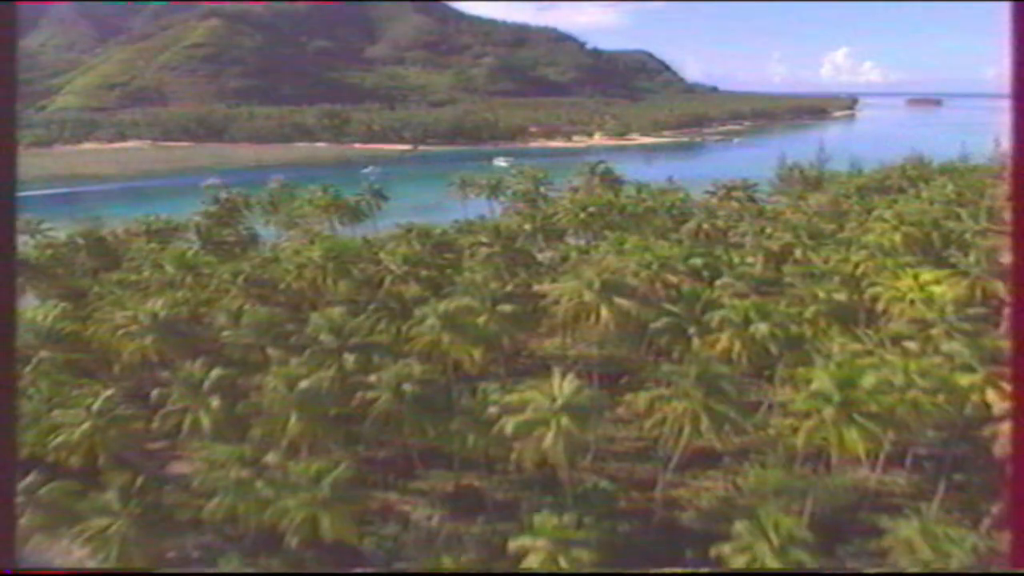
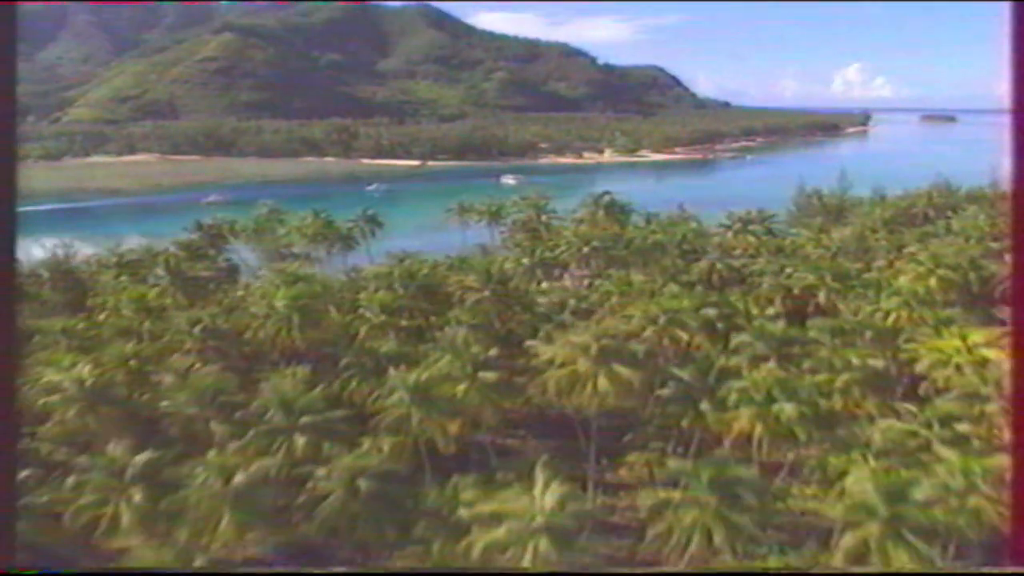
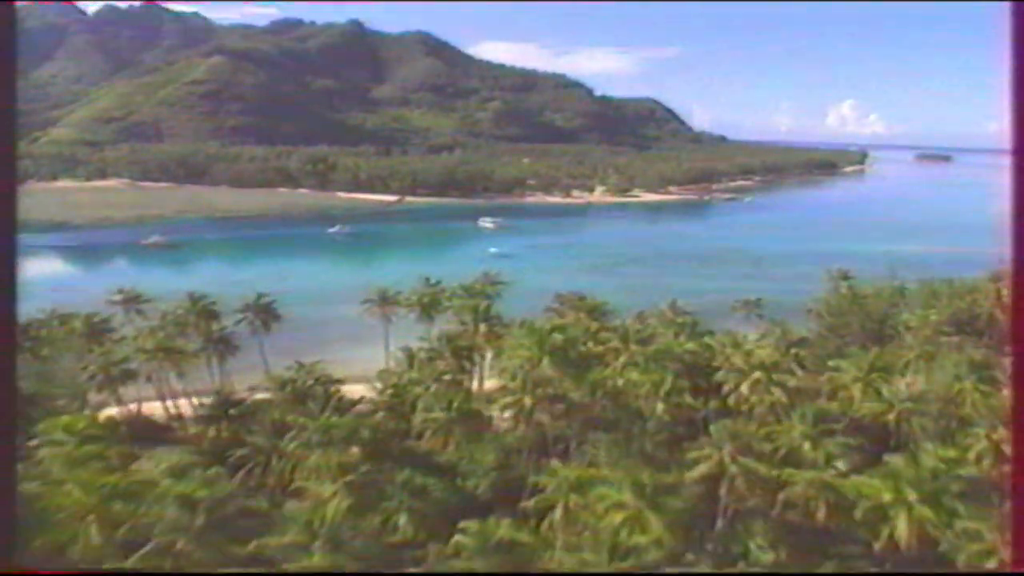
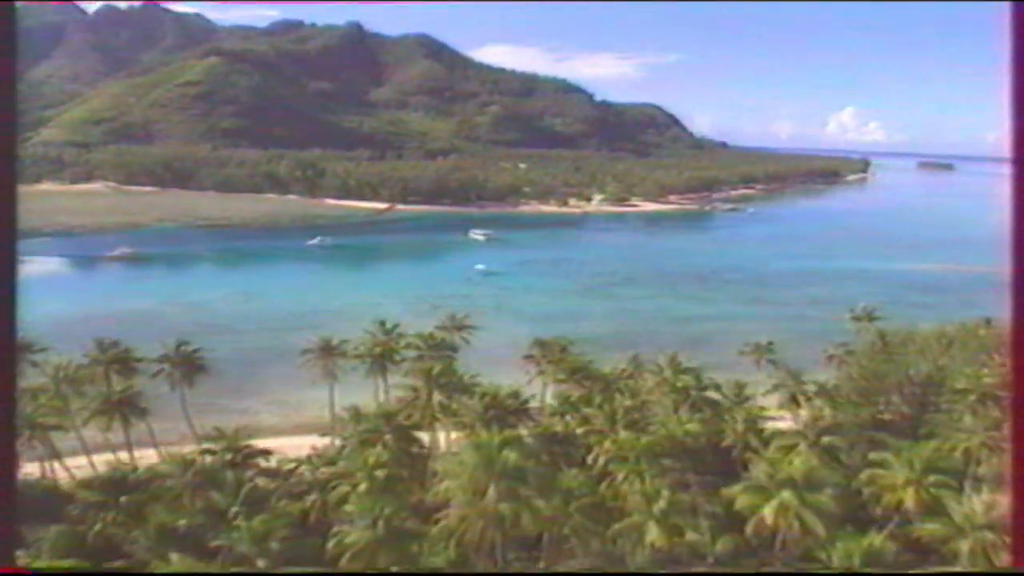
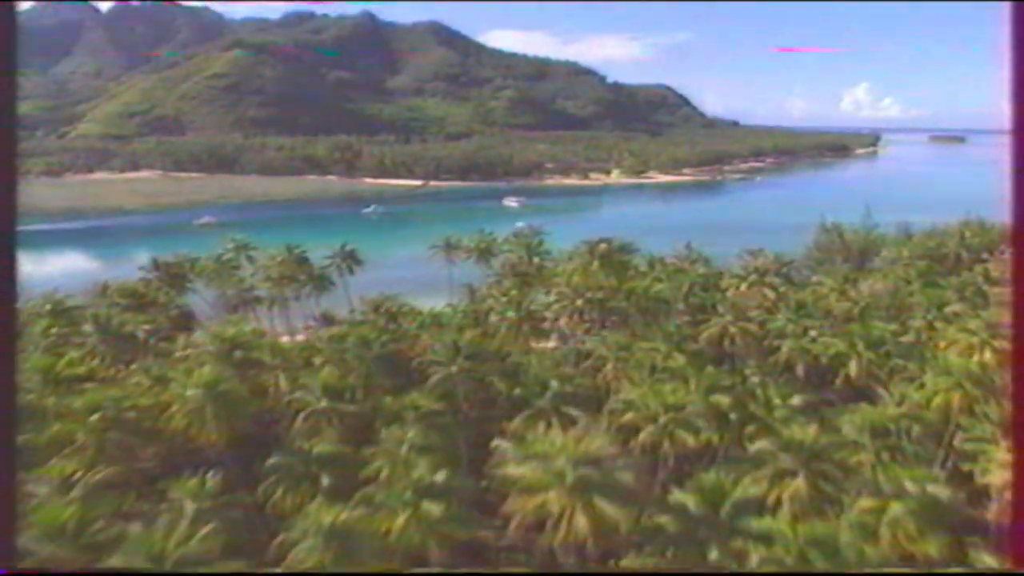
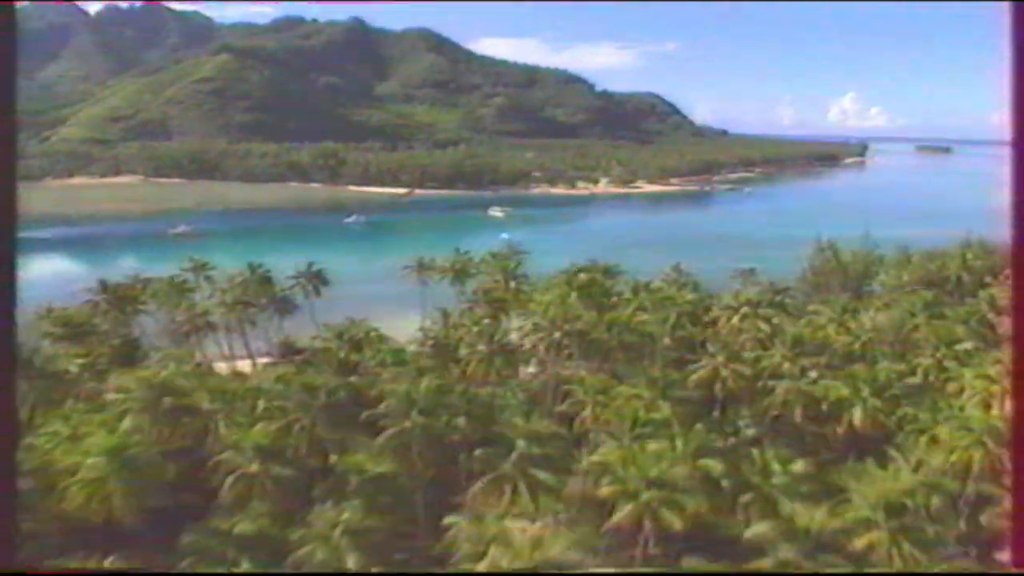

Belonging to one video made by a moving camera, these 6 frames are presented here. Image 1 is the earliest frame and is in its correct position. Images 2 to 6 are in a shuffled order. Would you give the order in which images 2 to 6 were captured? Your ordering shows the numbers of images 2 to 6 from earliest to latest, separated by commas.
2, 5, 6, 3, 4
